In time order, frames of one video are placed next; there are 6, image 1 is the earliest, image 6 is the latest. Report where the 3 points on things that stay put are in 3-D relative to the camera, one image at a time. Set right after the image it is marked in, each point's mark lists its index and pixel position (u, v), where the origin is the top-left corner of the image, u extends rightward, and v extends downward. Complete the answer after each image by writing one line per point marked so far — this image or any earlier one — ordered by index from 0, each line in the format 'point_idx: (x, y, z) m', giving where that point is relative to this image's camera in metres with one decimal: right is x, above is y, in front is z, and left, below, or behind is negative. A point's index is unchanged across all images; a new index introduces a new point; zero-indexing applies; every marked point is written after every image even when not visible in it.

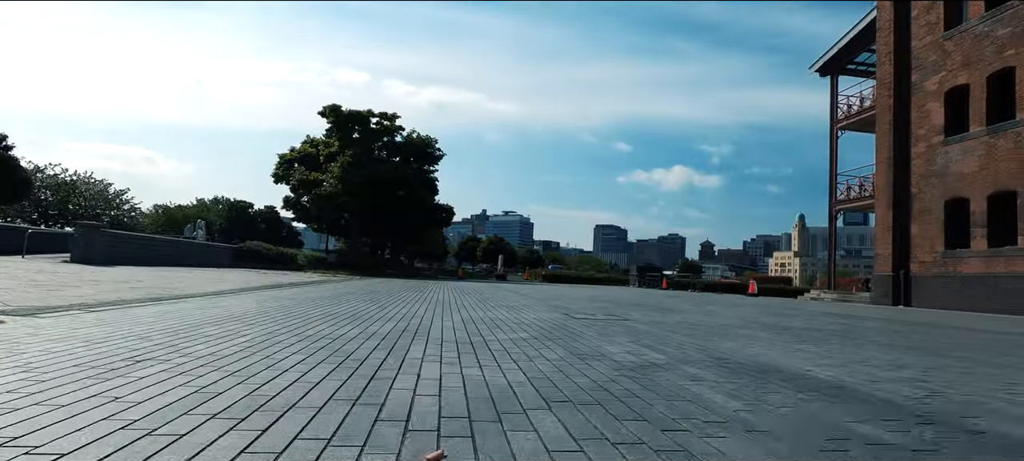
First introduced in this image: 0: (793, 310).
0: (+8.0, -2.3, +18.5) m
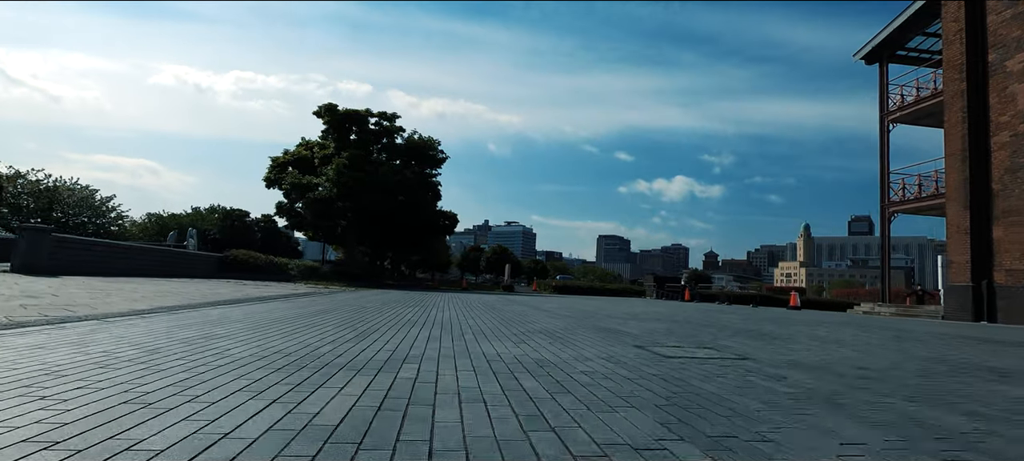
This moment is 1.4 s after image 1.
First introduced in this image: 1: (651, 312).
0: (+8.4, -2.4, +15.7) m
1: (+4.2, -2.3, +19.2) m
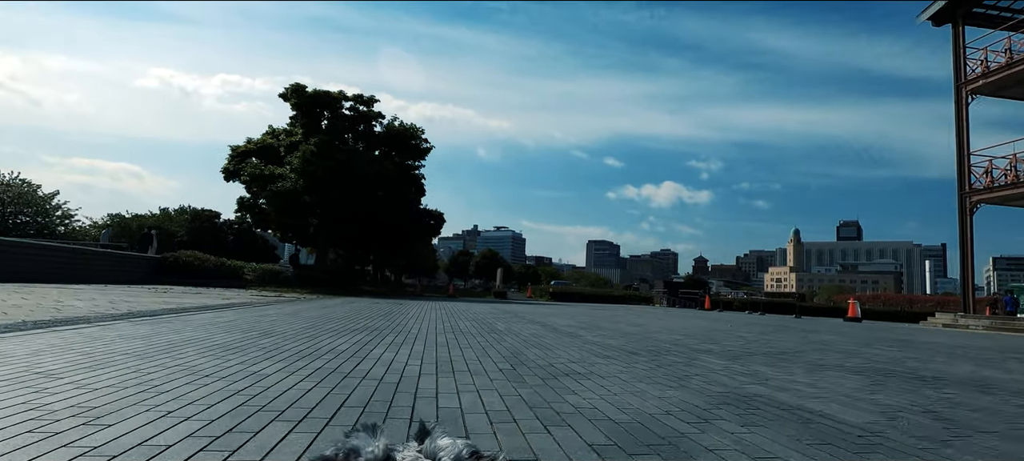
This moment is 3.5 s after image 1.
0: (+8.4, -2.2, +11.6) m
1: (+4.1, -2.2, +15.0) m
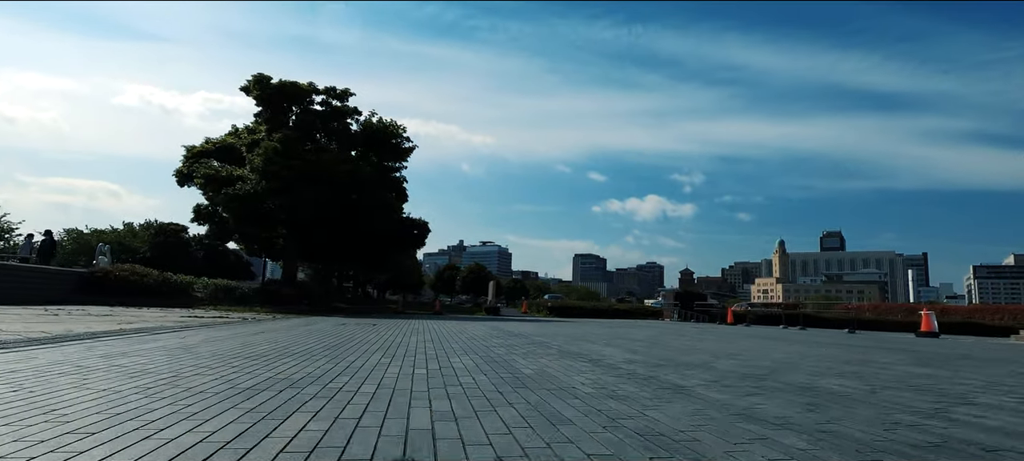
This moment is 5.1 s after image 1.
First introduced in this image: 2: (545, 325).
0: (+8.6, -1.9, +8.3) m
1: (+4.2, -2.0, +11.6) m
2: (+0.8, -2.4, +16.7) m
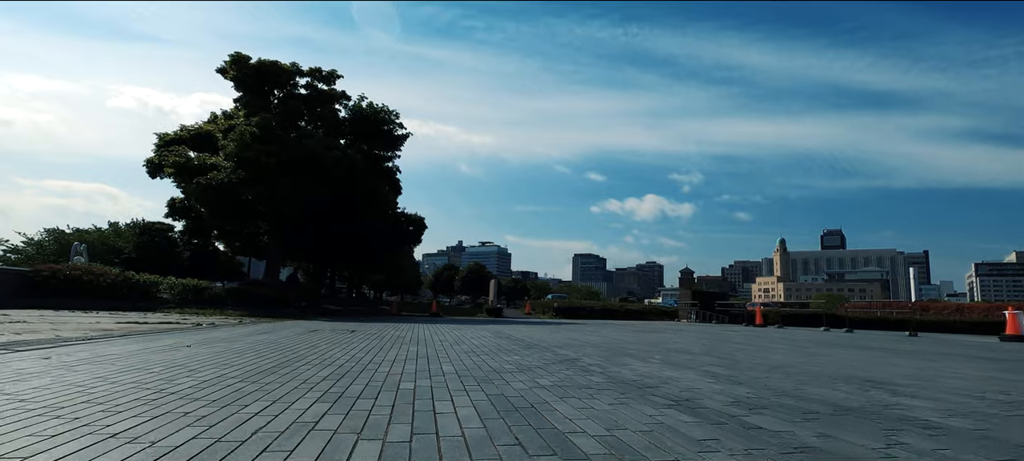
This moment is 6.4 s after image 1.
0: (+8.8, -1.6, +5.9) m
1: (+4.4, -1.8, +9.2) m
2: (+1.0, -2.2, +14.2) m
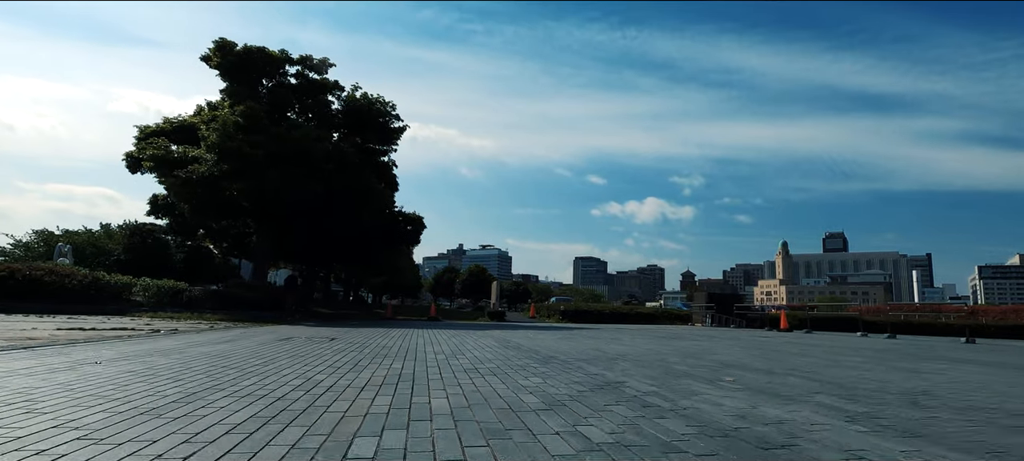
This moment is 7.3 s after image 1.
0: (+8.9, -1.4, +4.2) m
1: (+4.5, -1.6, +7.5) m
2: (+1.1, -2.0, +12.6) m
